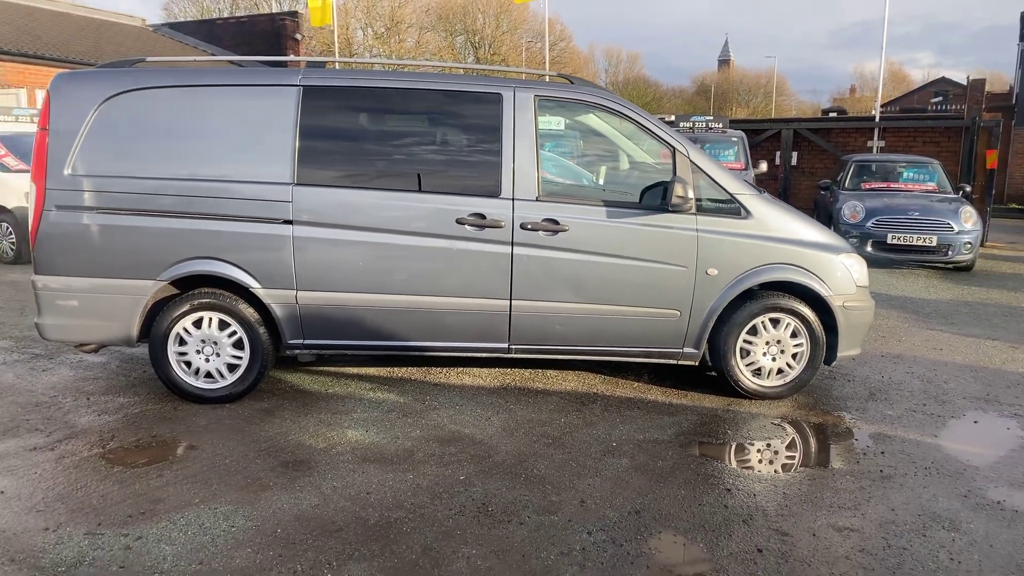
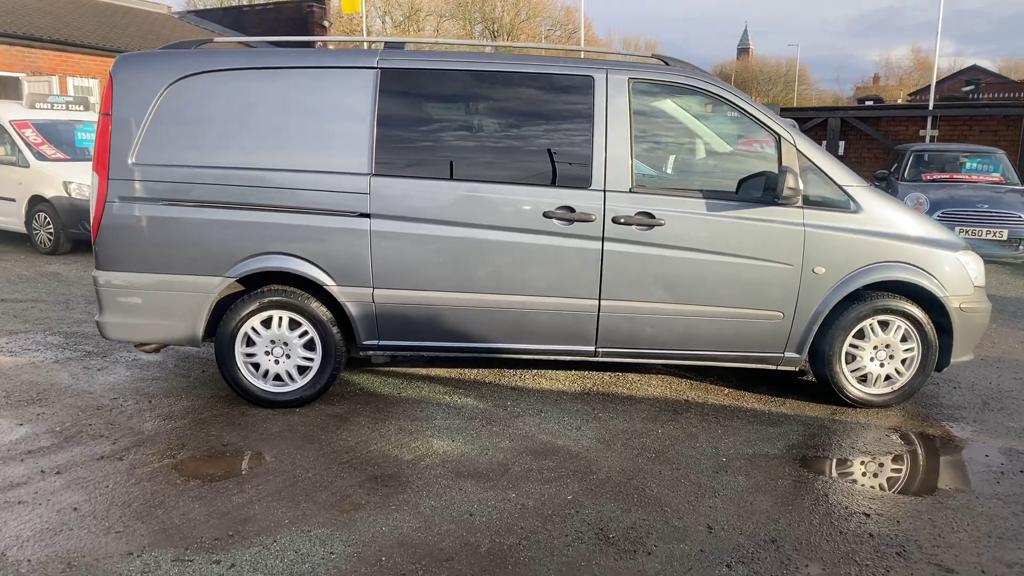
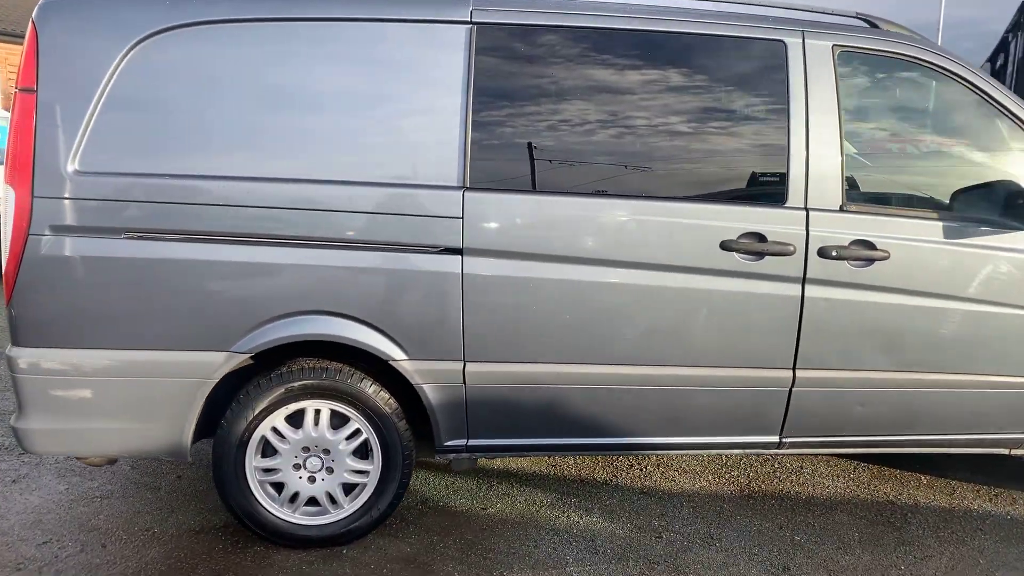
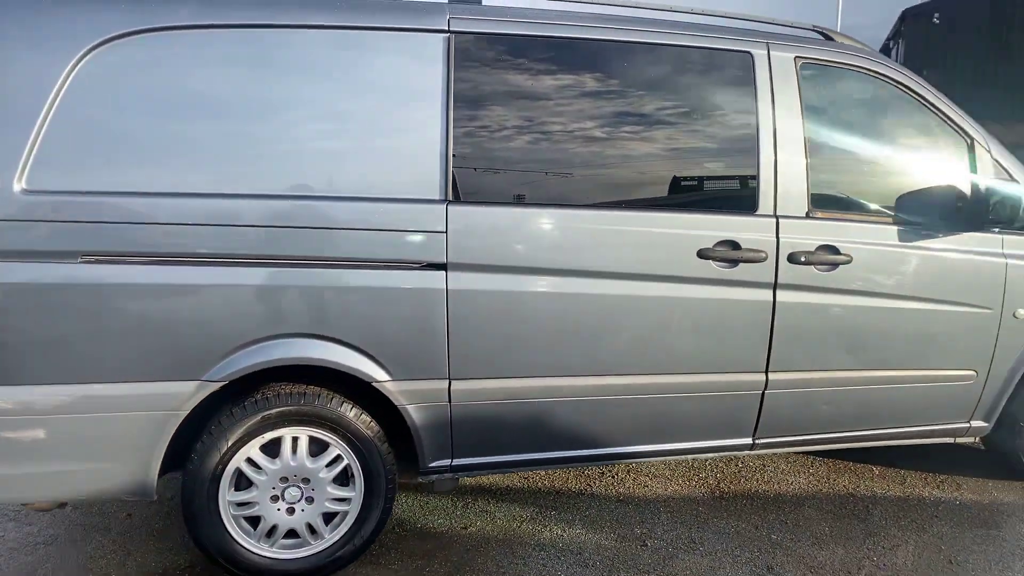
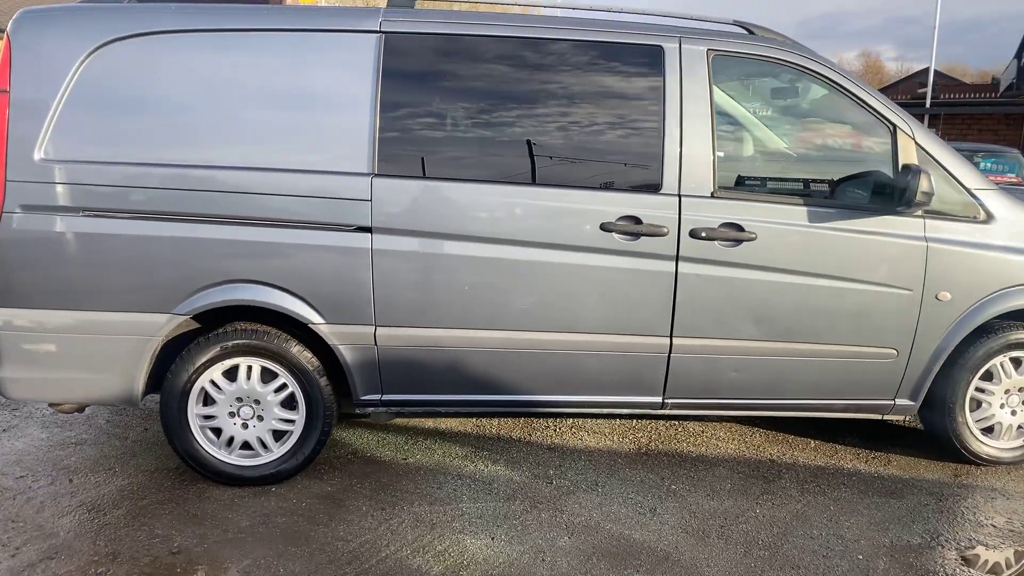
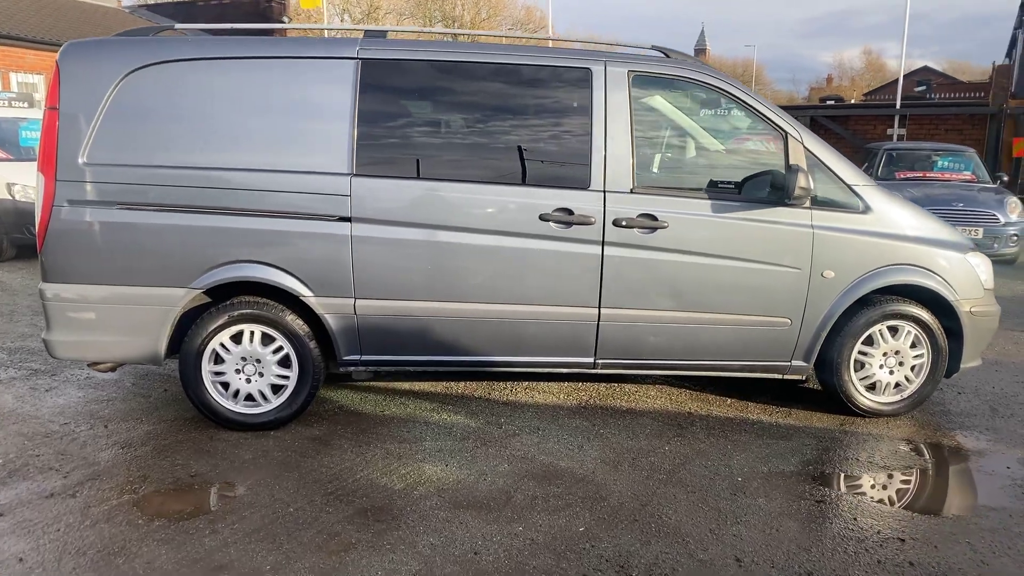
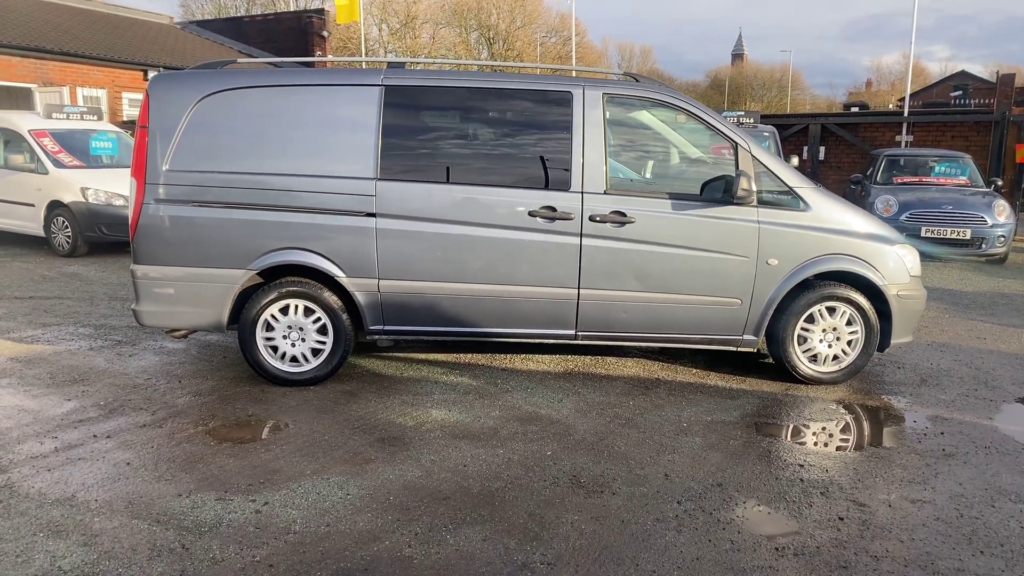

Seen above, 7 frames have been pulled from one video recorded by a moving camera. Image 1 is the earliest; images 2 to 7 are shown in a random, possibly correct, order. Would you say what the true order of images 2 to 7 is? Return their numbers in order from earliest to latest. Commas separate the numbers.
7, 2, 6, 5, 3, 4
